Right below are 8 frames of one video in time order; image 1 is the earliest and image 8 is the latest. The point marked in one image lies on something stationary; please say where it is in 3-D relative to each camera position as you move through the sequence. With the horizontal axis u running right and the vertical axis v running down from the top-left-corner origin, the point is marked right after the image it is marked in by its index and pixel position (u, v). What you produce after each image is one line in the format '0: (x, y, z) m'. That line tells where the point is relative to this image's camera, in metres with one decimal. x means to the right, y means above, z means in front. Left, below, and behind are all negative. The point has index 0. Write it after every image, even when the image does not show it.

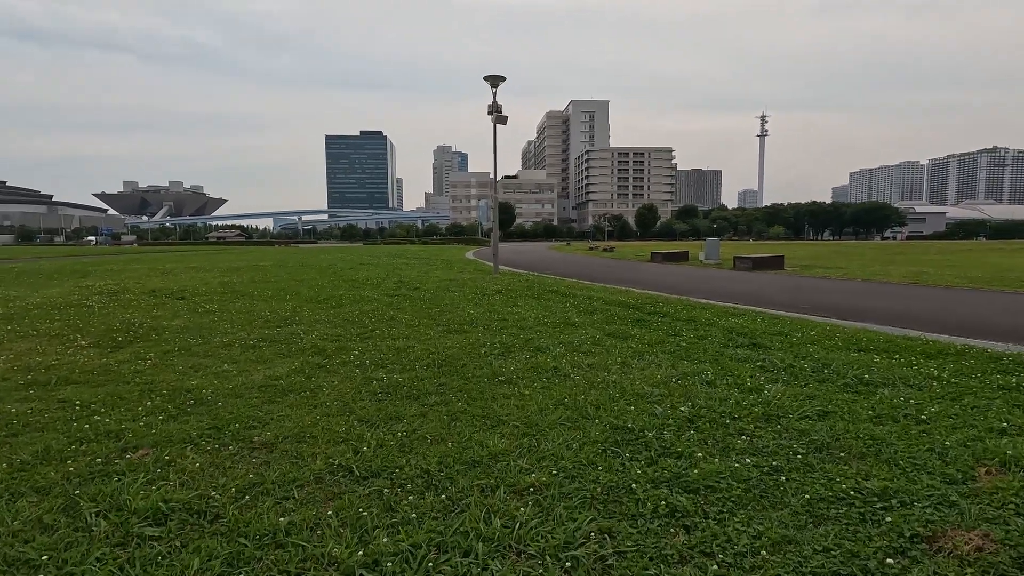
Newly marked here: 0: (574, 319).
0: (+1.0, -0.5, +8.8) m
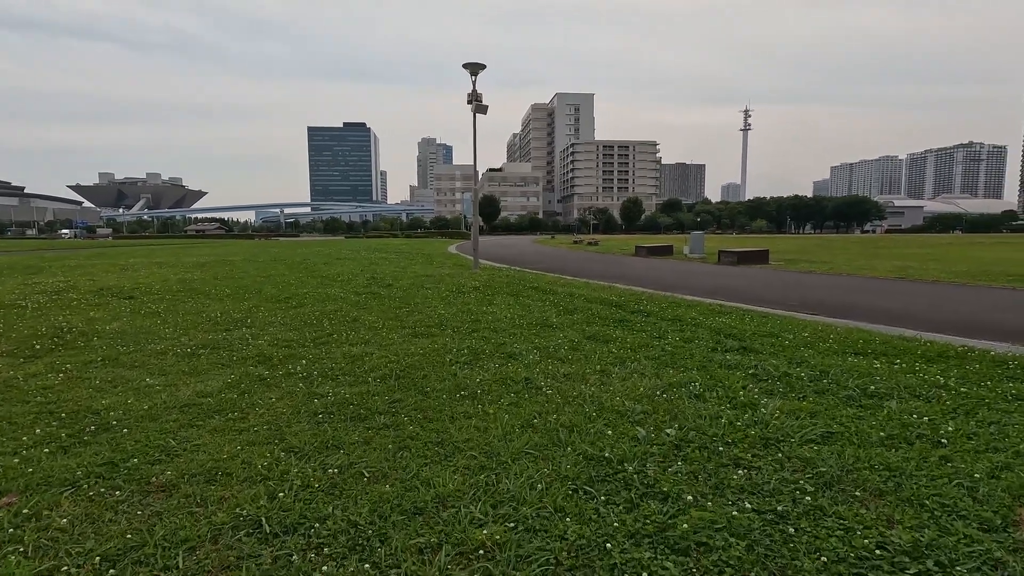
0: (+0.6, -0.5, +8.2) m
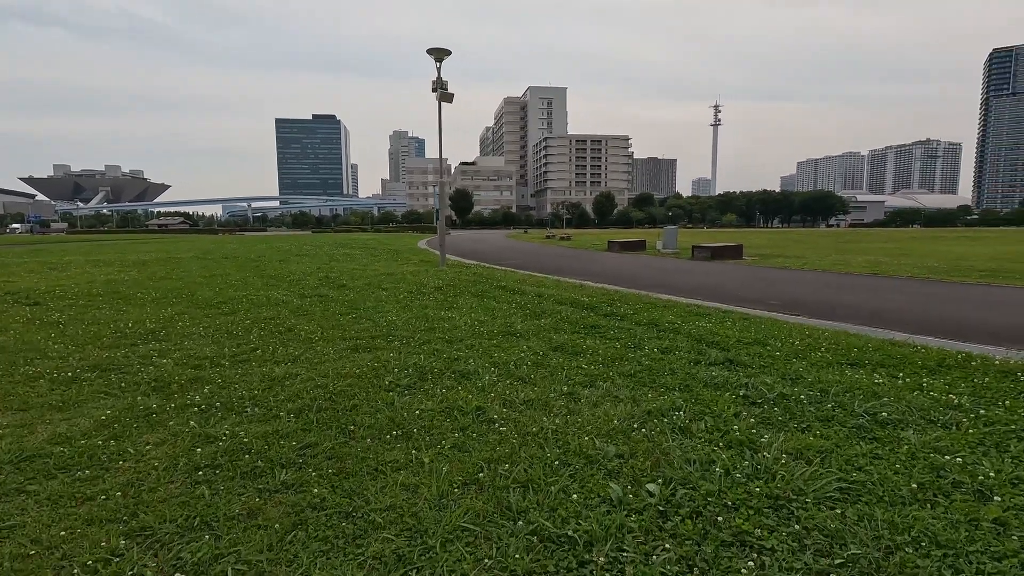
0: (0.0, -0.5, +7.3) m
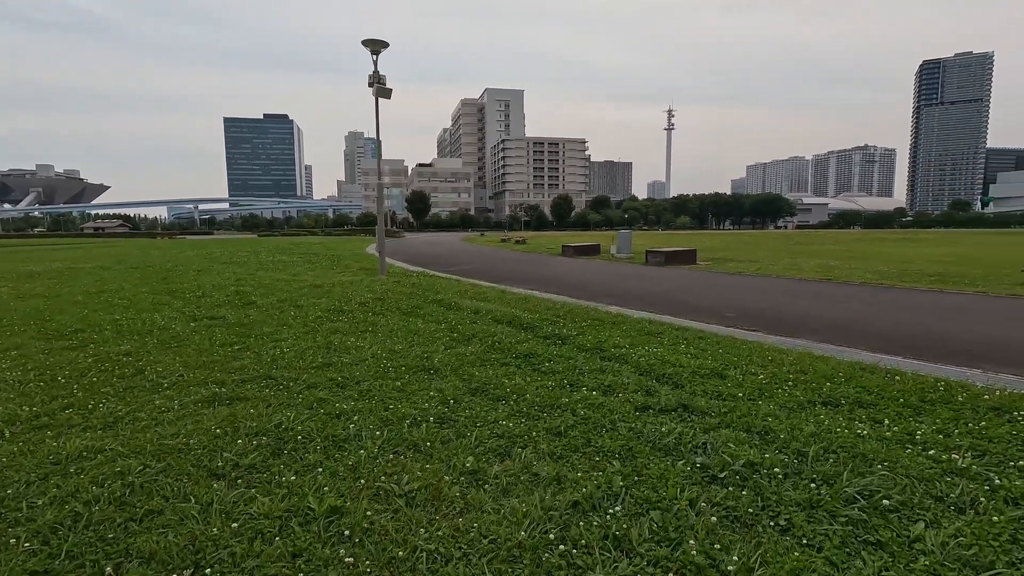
0: (-0.9, -0.8, +6.1) m
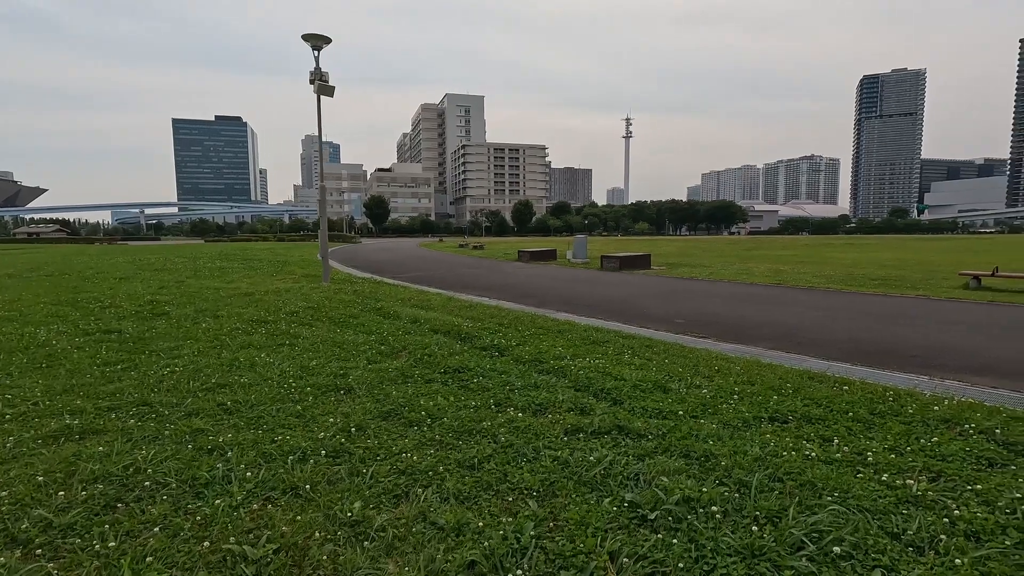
0: (-1.7, -0.9, +5.5) m
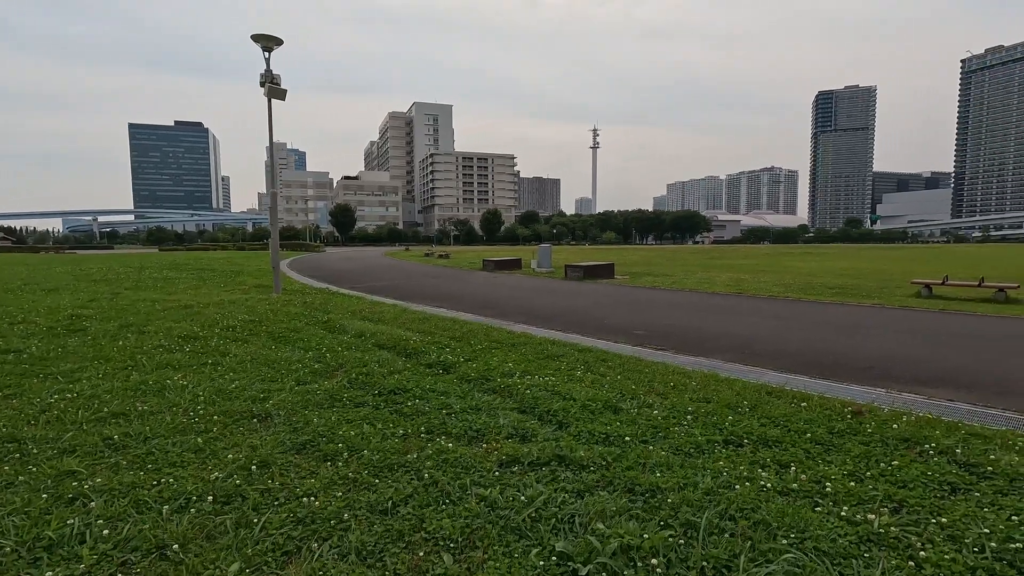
0: (-2.2, -1.0, +4.9) m
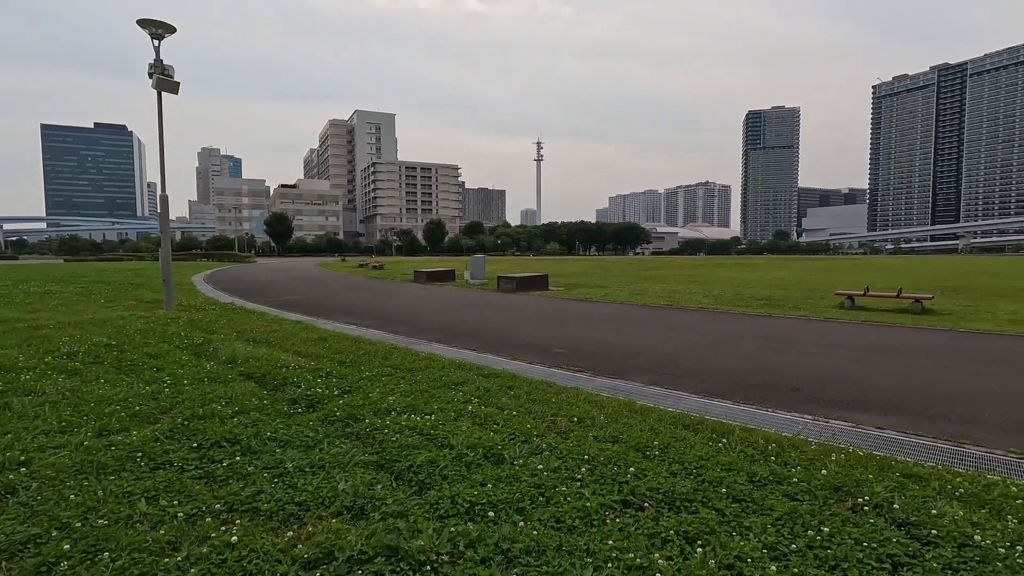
0: (-3.3, -1.2, +3.6) m
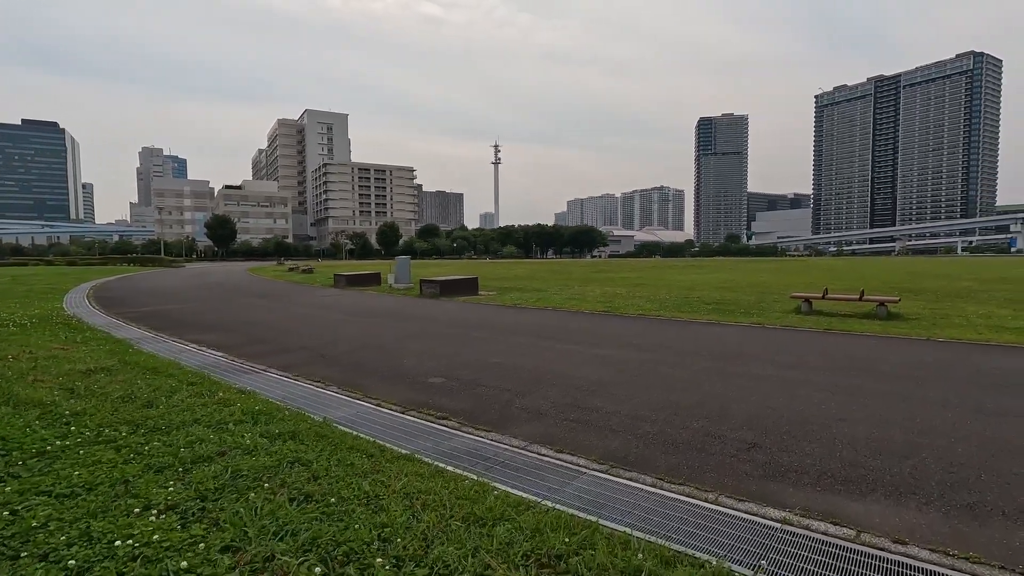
0: (-4.6, -1.3, +0.8) m
